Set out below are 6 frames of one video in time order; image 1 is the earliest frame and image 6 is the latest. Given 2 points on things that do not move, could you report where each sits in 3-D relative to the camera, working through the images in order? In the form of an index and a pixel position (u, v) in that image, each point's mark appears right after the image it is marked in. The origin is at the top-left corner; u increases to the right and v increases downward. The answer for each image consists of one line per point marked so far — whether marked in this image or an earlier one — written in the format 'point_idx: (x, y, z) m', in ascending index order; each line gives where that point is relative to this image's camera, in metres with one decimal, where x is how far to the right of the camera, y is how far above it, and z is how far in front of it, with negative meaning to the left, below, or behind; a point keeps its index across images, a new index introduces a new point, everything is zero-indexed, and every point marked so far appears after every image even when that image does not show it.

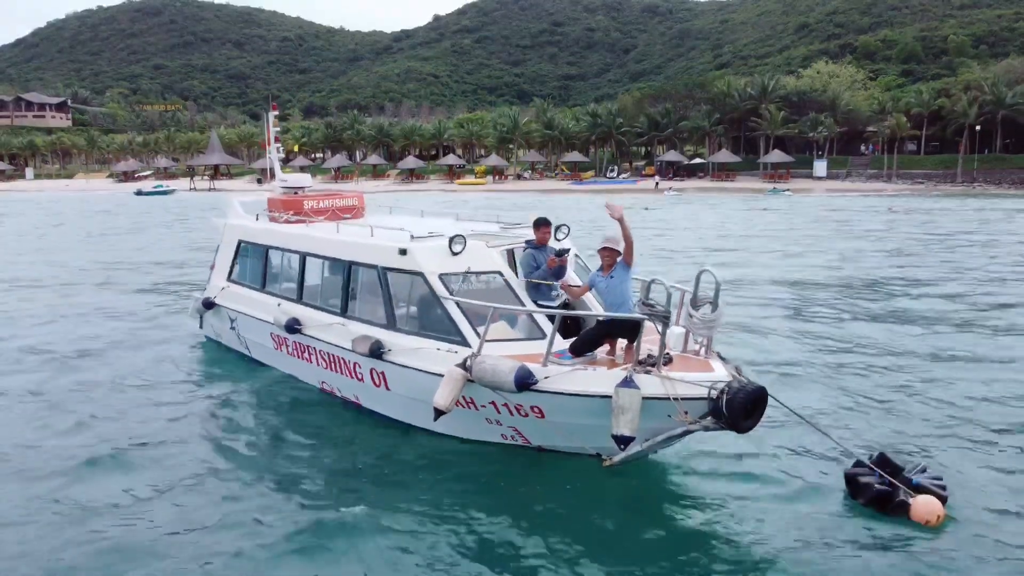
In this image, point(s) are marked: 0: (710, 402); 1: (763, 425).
0: (+1.7, -1.0, +8.4) m
1: (+3.7, -1.7, +10.9) m
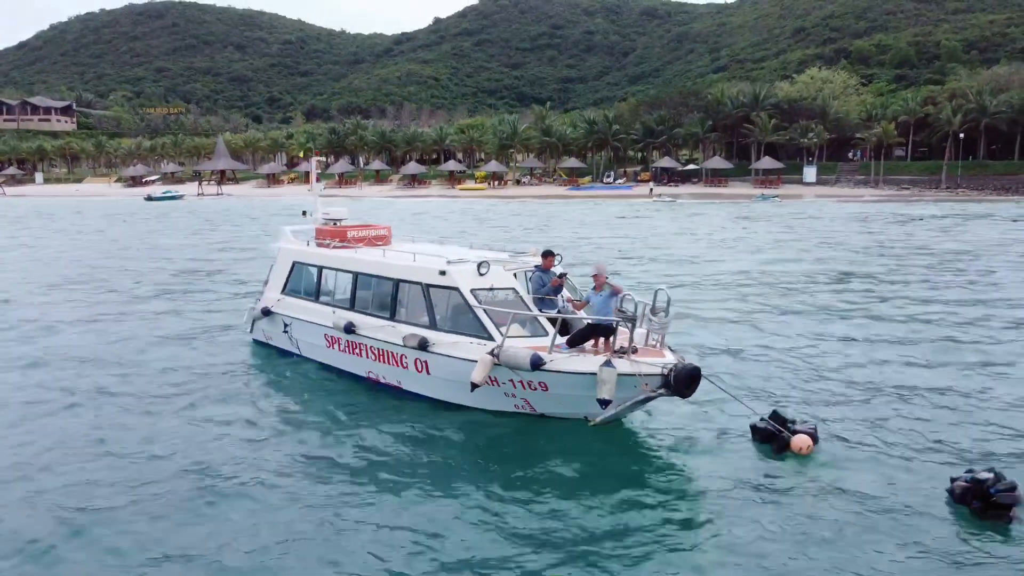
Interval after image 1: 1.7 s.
0: (+1.7, -1.2, +10.1) m
1: (+3.7, -1.8, +12.6) m
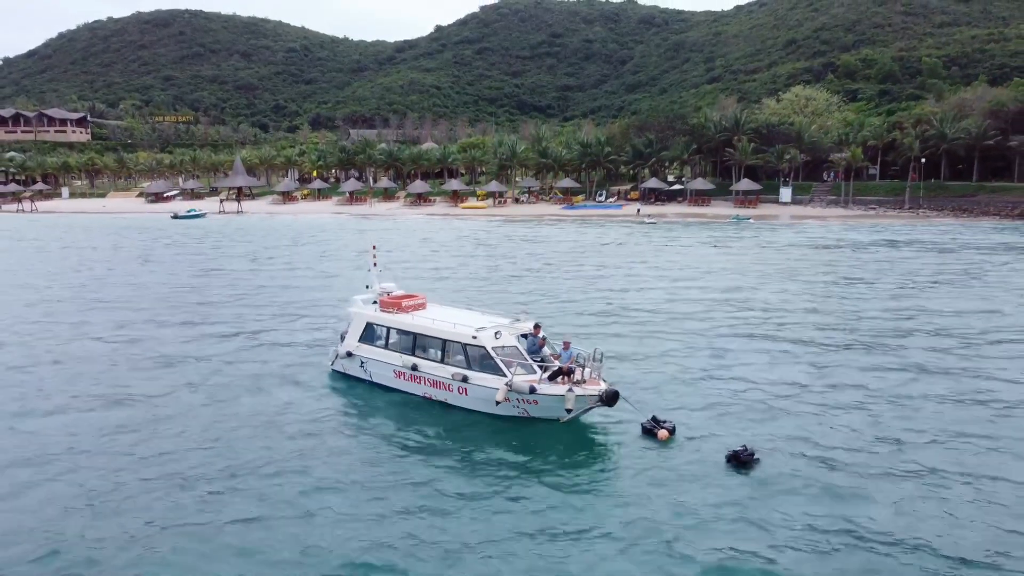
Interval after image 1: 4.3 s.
0: (+1.6, -1.9, +14.9) m
1: (+3.6, -2.6, +17.3) m
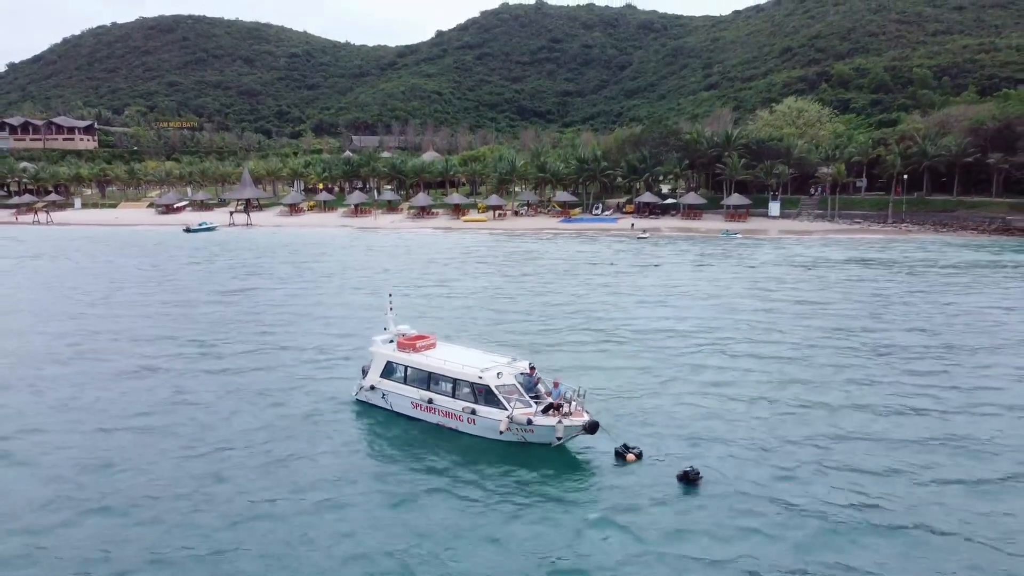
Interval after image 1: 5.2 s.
0: (+1.5, -2.7, +17.4) m
1: (+3.5, -3.3, +19.8) m
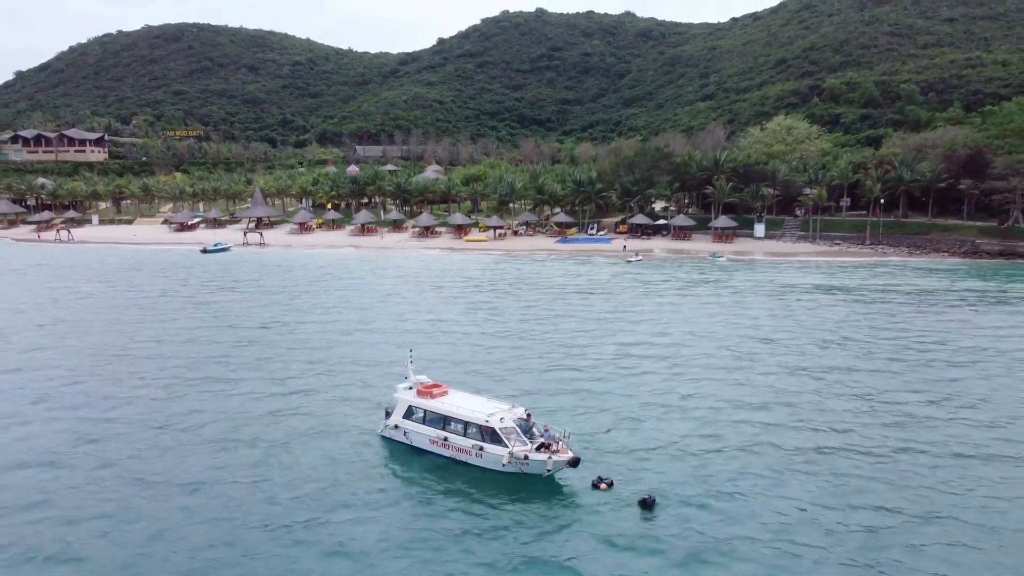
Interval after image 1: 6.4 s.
0: (+1.4, -4.1, +21.0) m
1: (+3.4, -4.7, +23.4) m
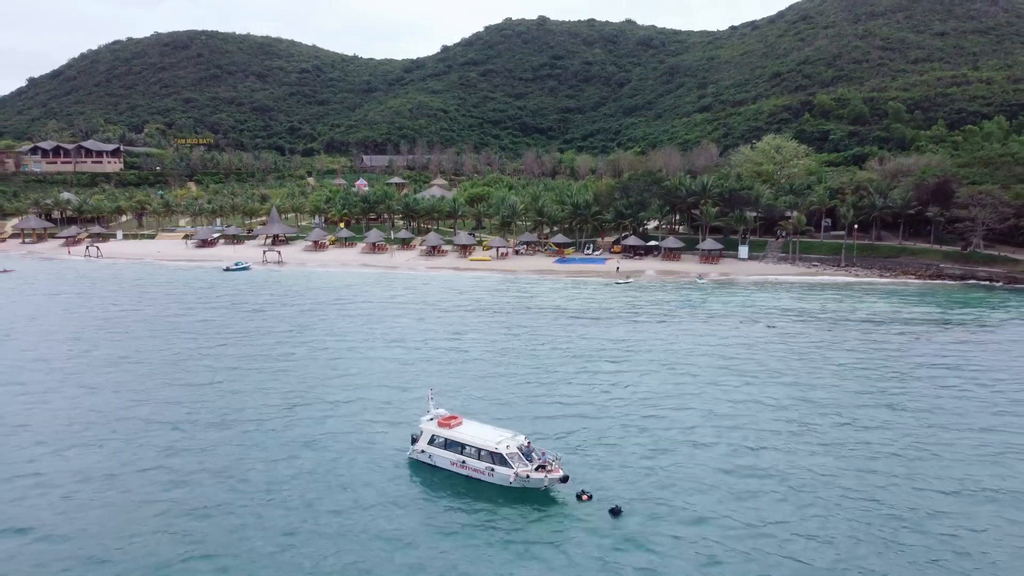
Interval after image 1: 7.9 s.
0: (+1.4, -5.5, +26.1) m
1: (+3.4, -6.1, +28.5) m
